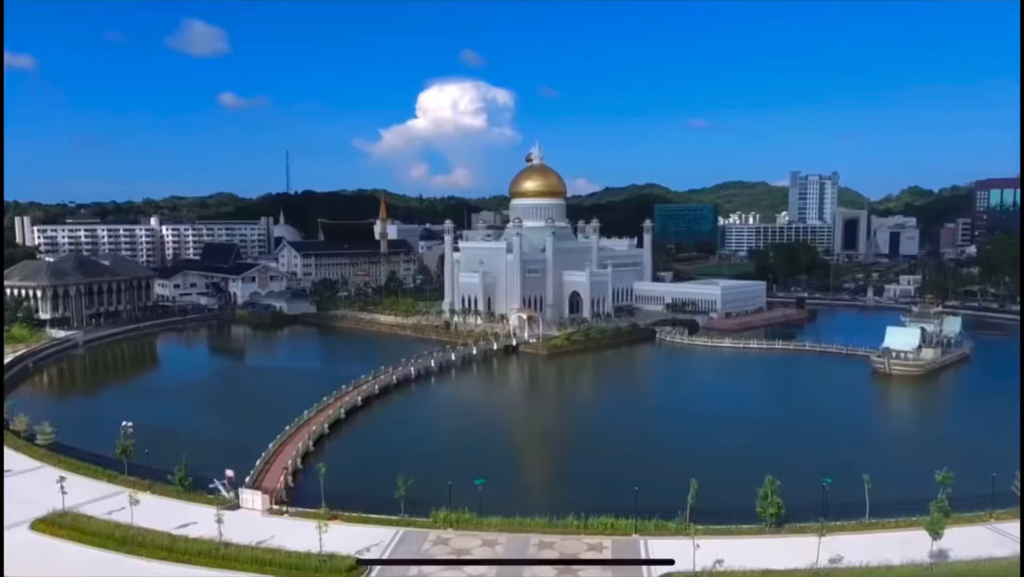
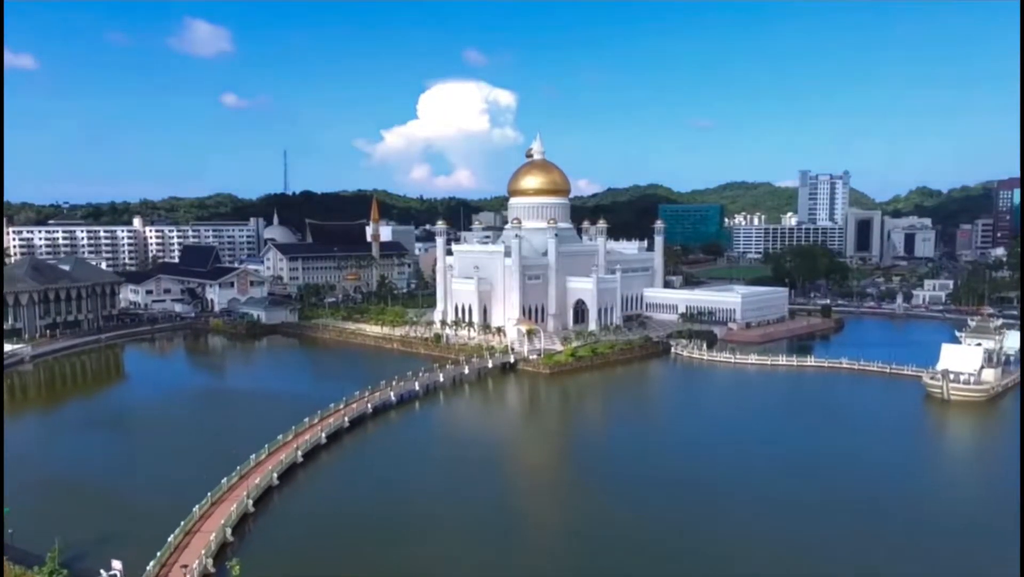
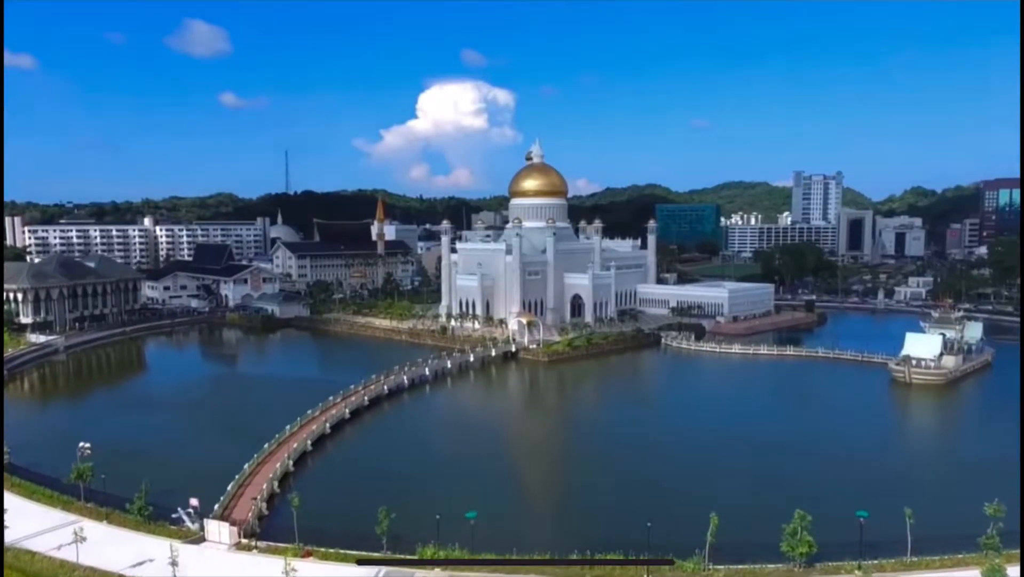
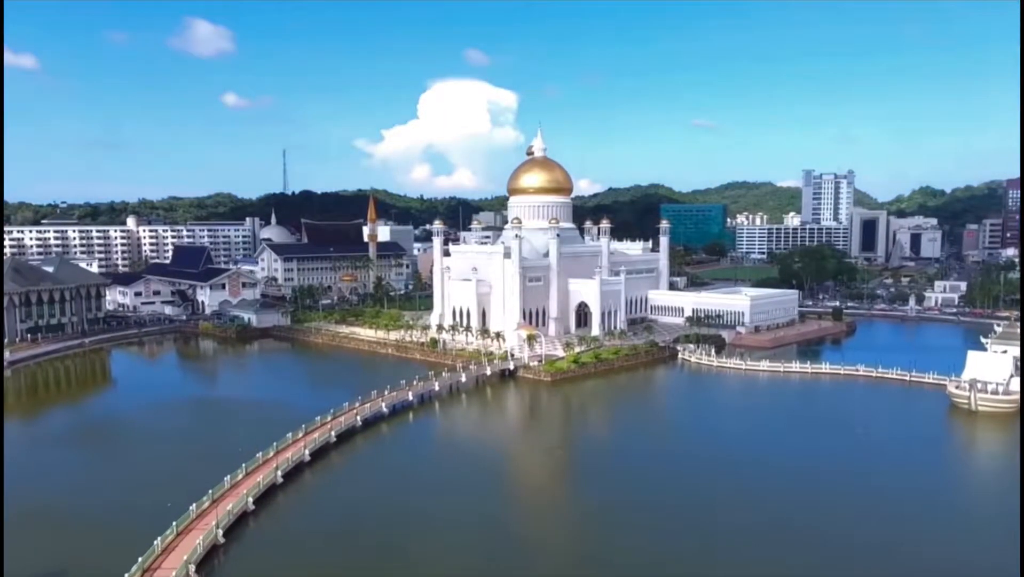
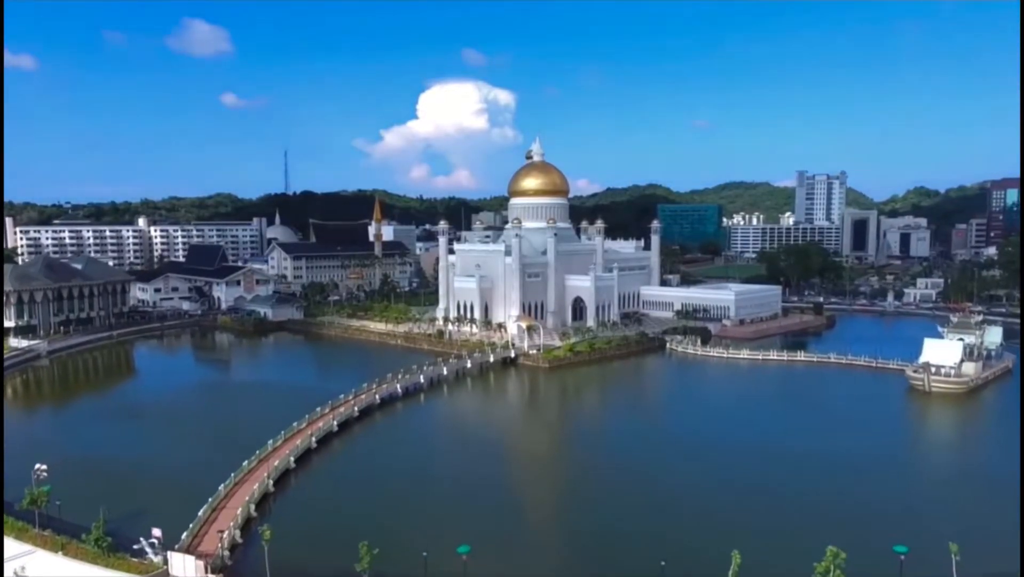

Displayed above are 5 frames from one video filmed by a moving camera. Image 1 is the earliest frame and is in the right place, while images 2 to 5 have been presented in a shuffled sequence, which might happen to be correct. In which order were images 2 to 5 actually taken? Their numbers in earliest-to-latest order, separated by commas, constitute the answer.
3, 5, 2, 4
